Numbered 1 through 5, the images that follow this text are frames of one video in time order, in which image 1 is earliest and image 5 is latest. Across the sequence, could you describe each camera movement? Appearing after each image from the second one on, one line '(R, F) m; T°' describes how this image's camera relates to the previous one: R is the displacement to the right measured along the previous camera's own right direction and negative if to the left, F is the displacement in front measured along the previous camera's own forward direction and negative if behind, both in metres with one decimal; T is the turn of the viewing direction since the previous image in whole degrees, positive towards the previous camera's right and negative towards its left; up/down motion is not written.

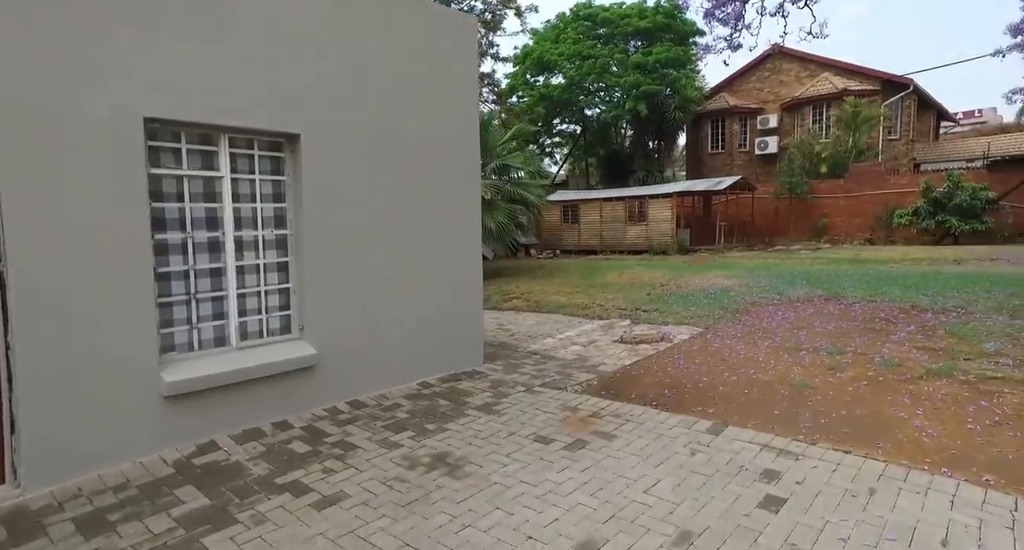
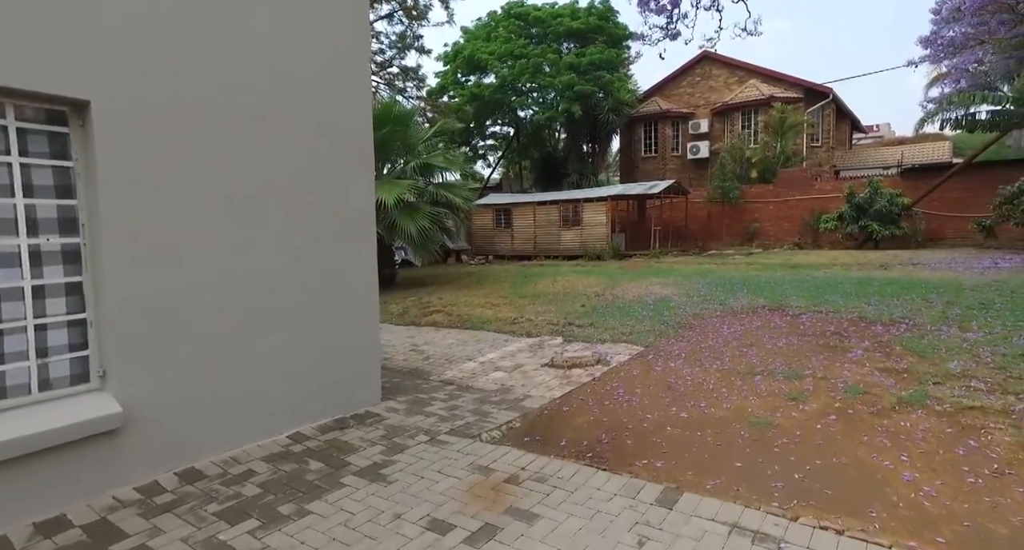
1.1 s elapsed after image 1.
(+0.2, +0.9) m; +6°
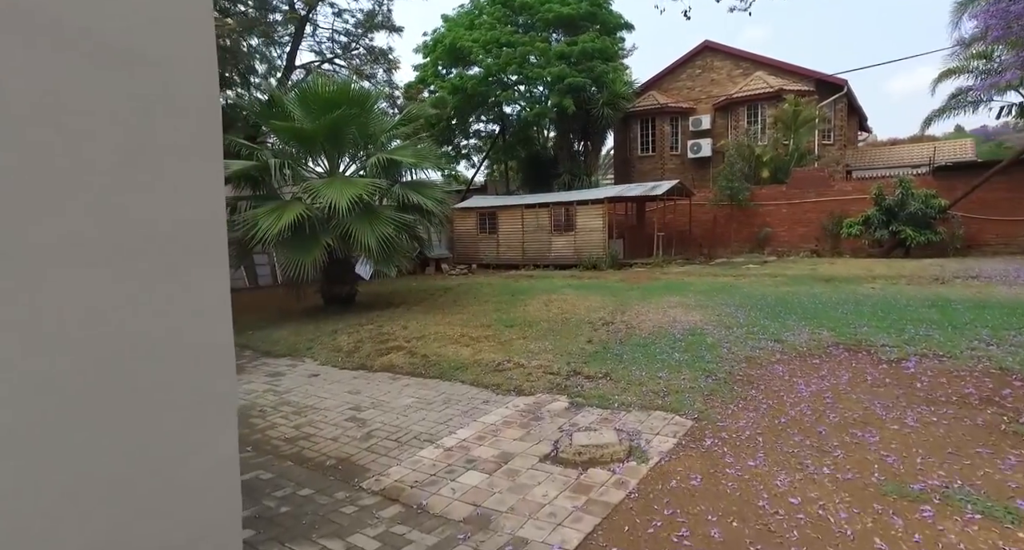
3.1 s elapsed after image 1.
(0.0, +1.9) m; +1°
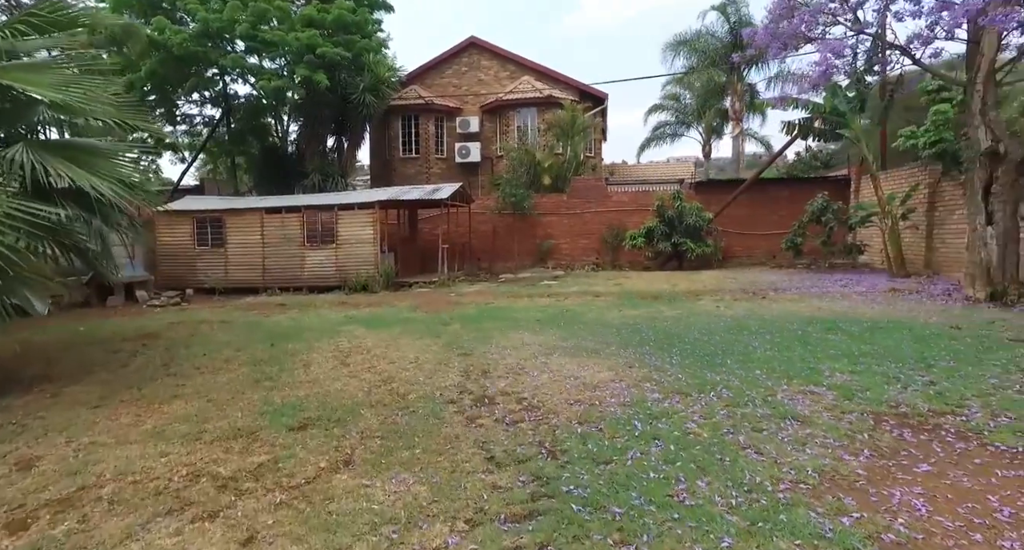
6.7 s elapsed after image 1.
(-0.4, +3.2) m; +26°
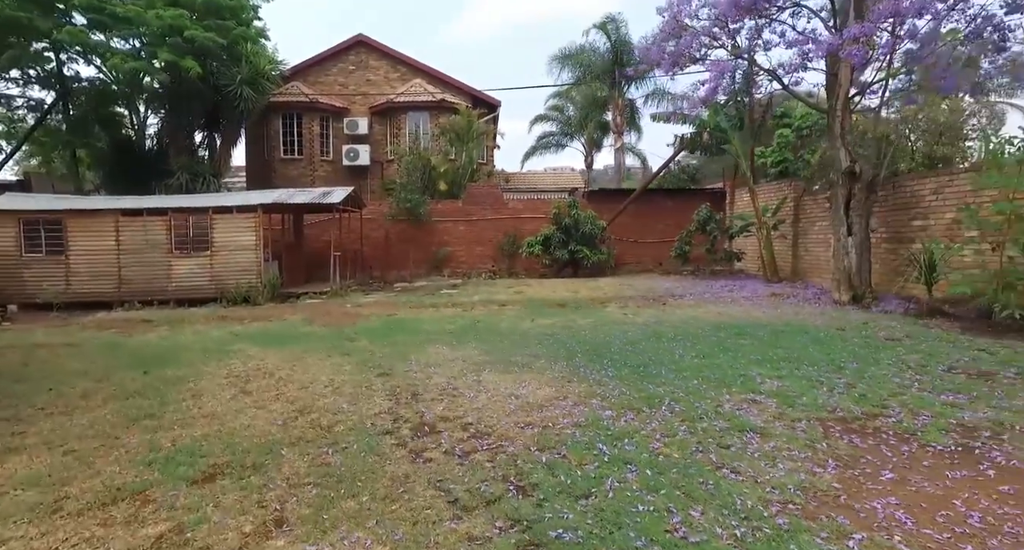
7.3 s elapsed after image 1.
(-0.4, +0.4) m; +12°
